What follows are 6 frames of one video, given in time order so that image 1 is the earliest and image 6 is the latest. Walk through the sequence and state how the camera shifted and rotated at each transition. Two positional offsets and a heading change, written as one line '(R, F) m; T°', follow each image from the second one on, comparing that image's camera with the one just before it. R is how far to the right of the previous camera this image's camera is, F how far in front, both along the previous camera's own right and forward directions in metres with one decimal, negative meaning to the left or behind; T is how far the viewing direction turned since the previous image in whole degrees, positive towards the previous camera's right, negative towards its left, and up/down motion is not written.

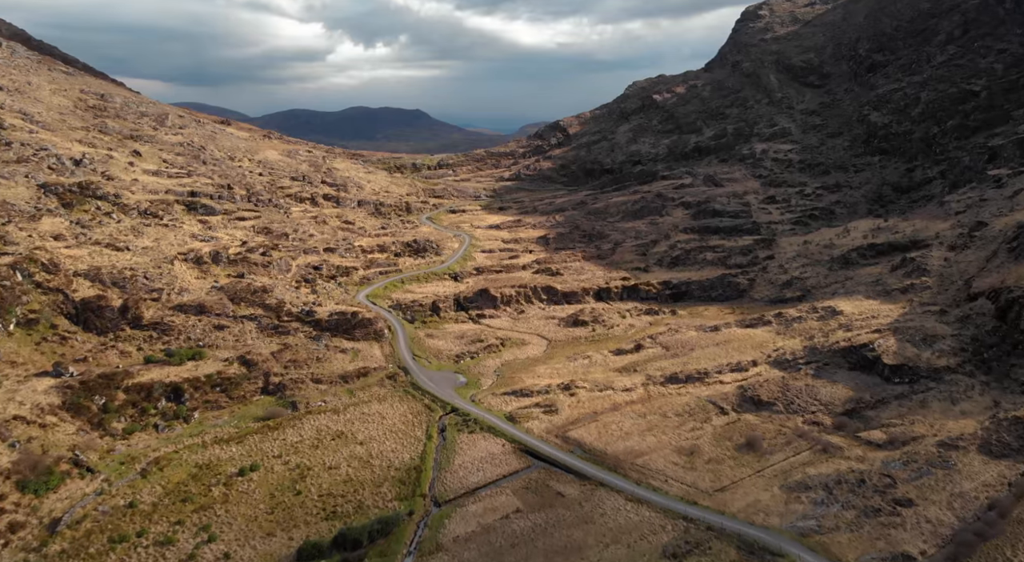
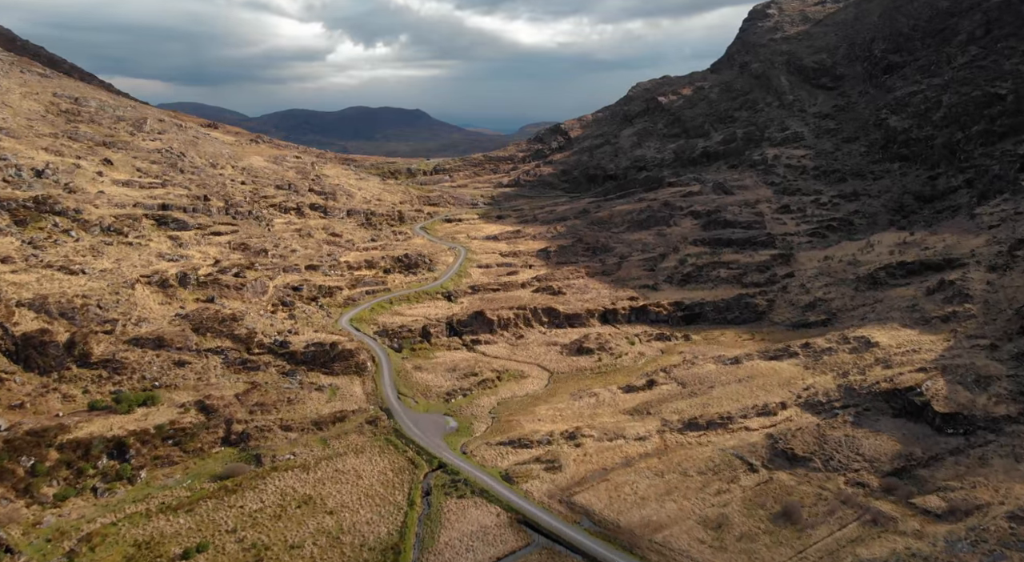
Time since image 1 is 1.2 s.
(+0.2, +5.9) m; 0°
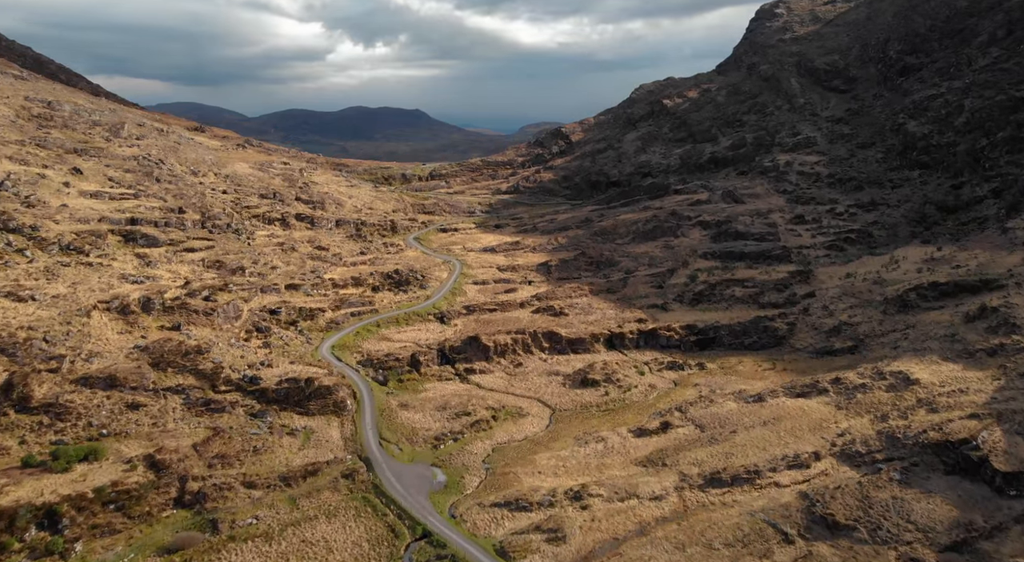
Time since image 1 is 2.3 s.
(+0.2, +5.4) m; 0°
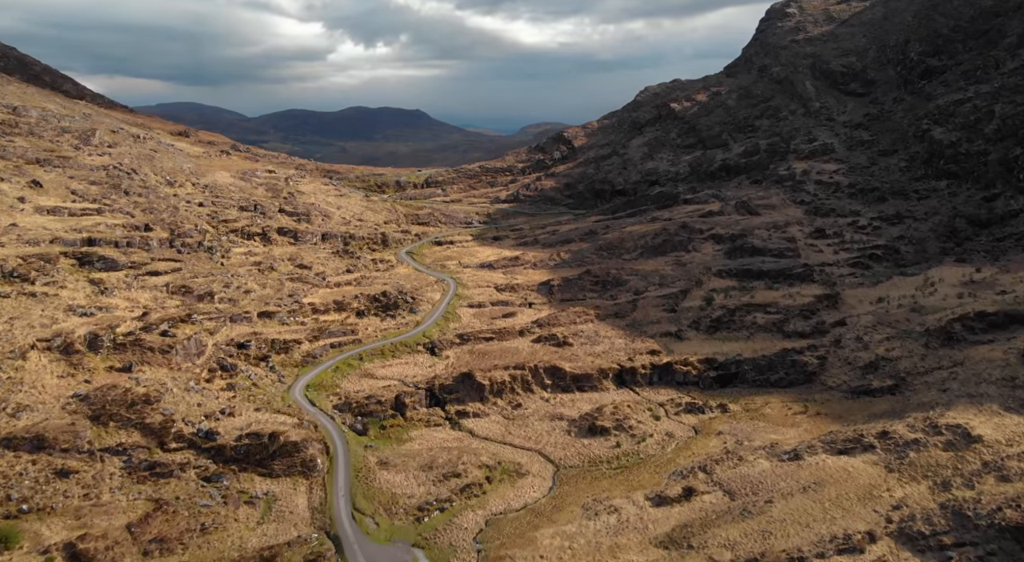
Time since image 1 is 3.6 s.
(+0.2, +6.4) m; 0°
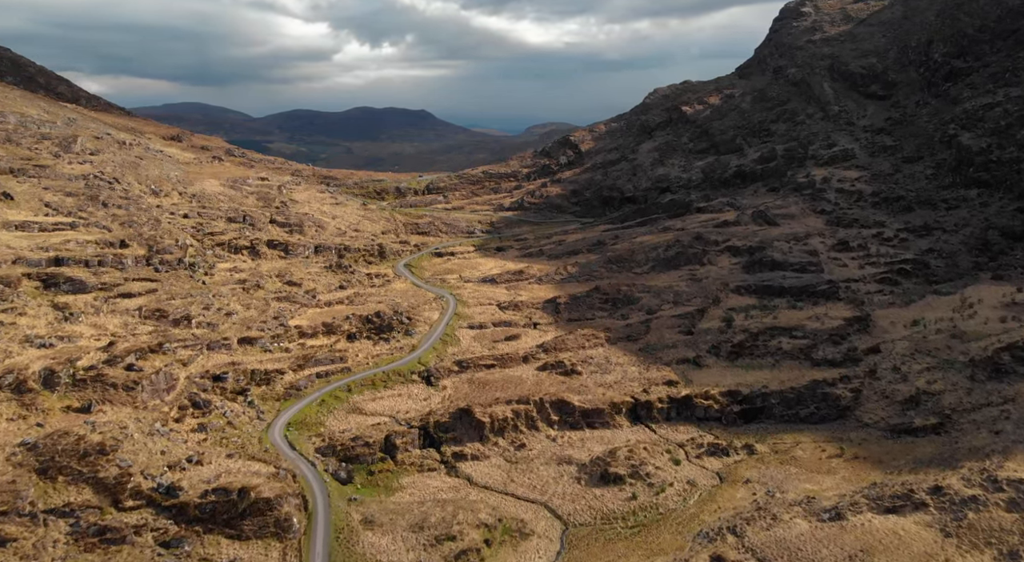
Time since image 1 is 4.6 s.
(+0.1, +4.9) m; 0°
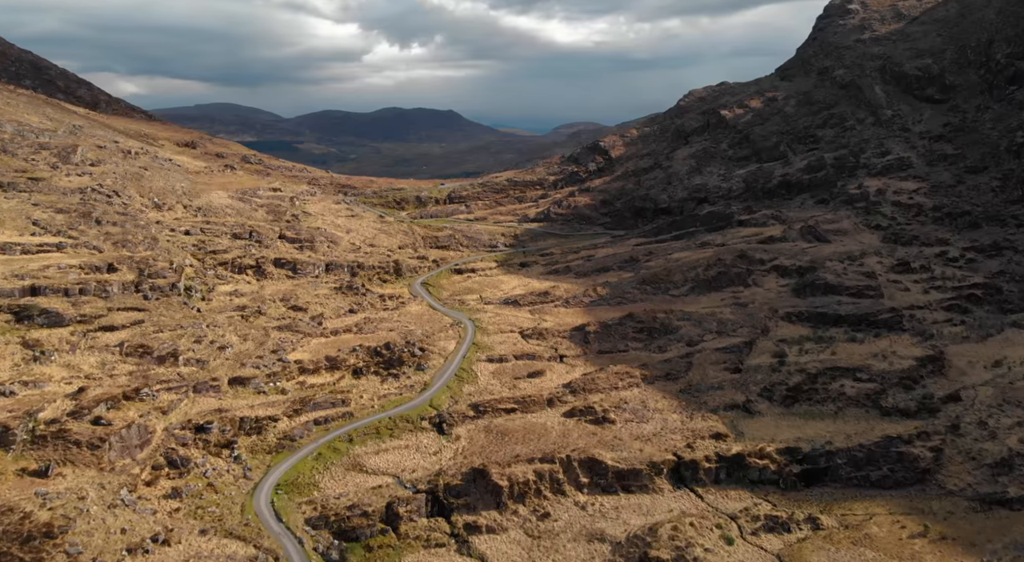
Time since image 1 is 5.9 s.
(+0.2, +6.3) m; -2°
